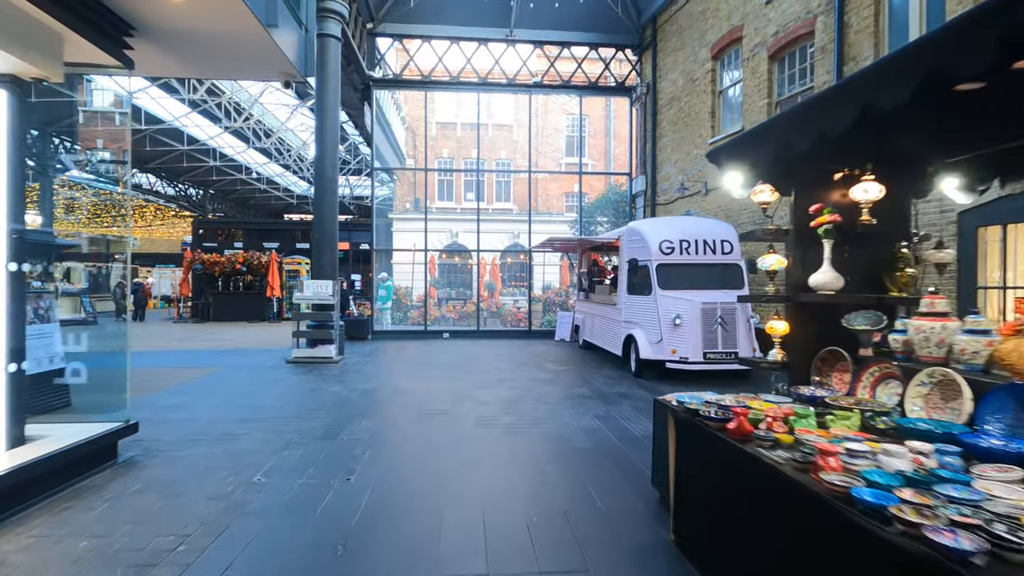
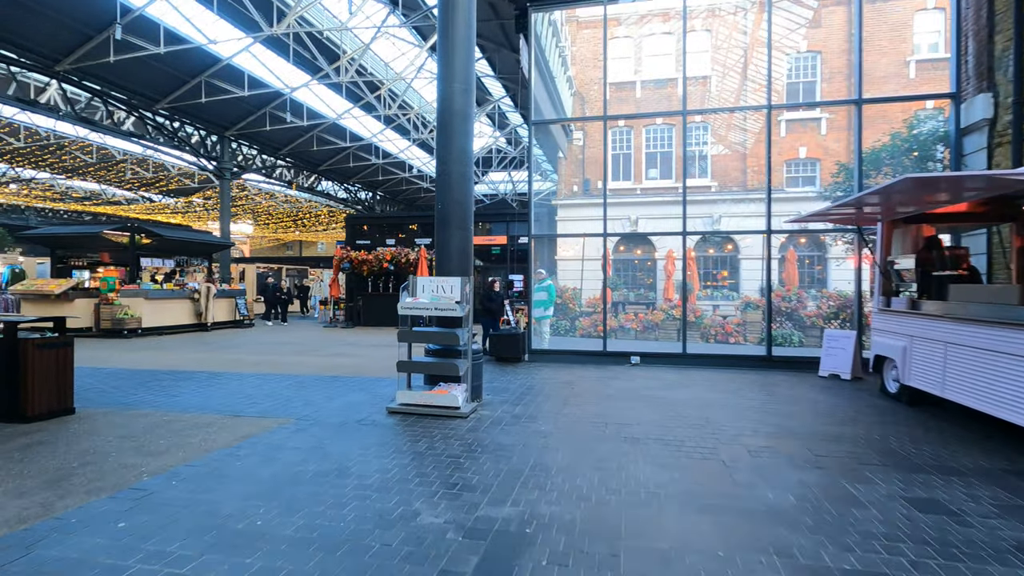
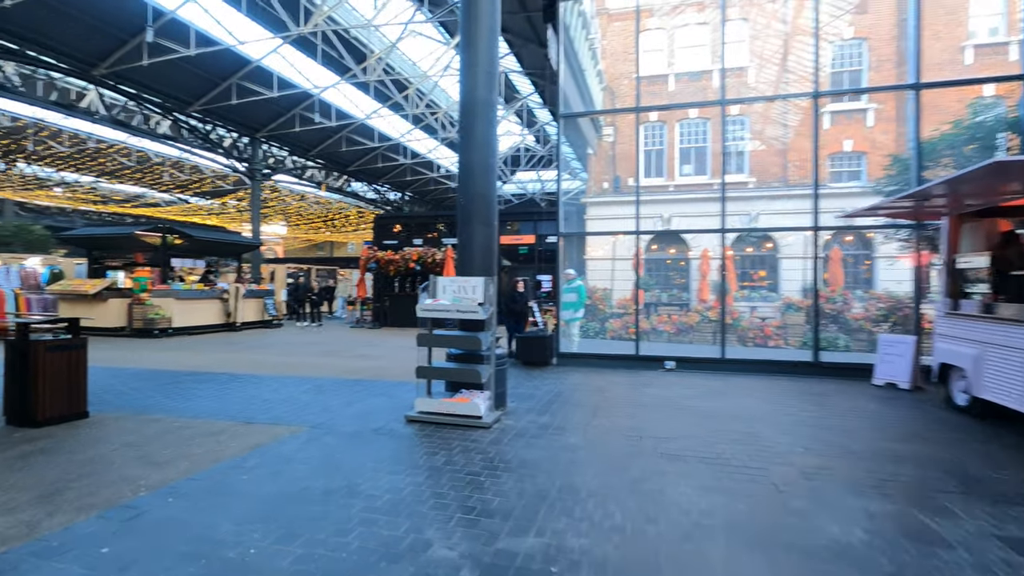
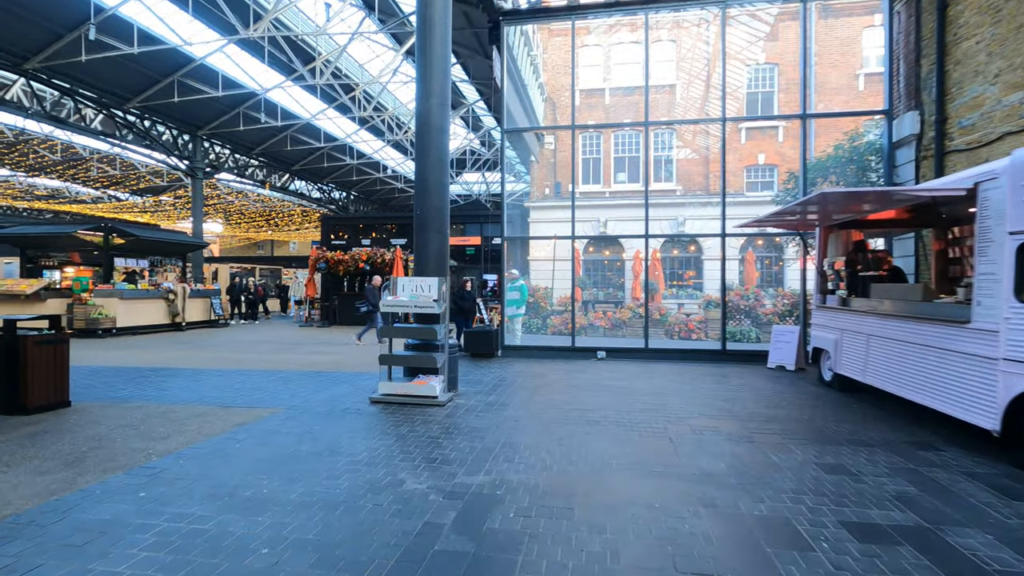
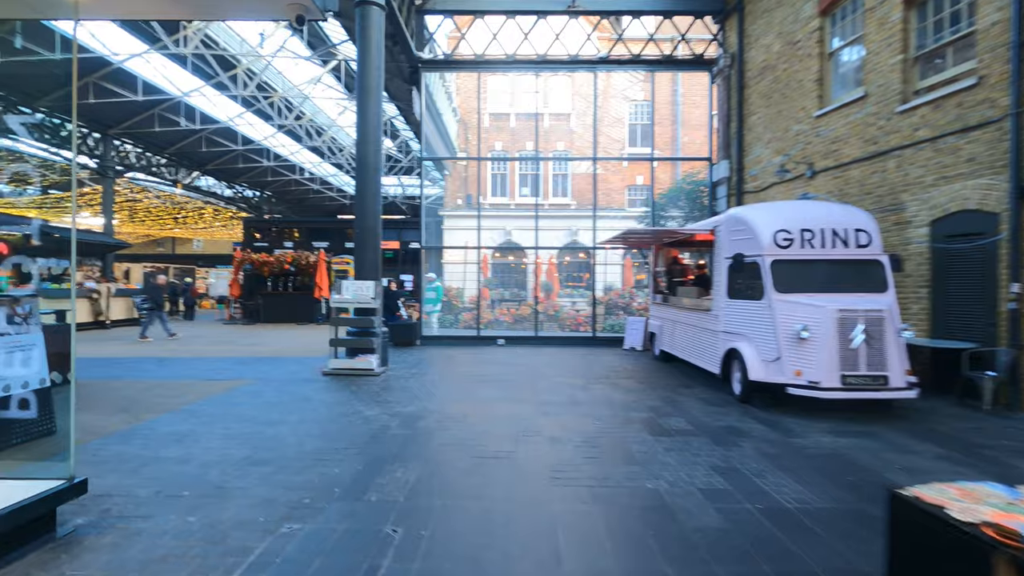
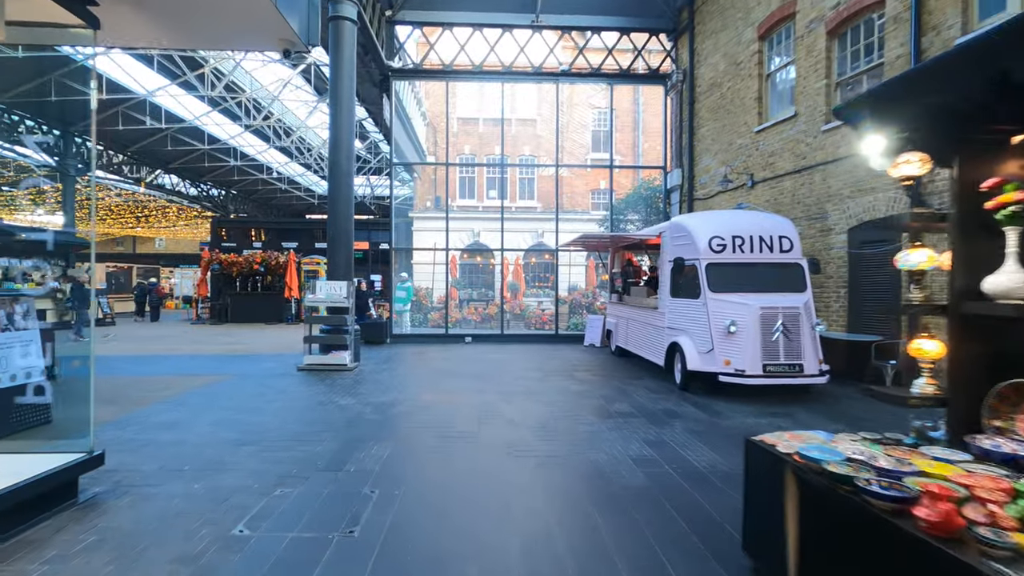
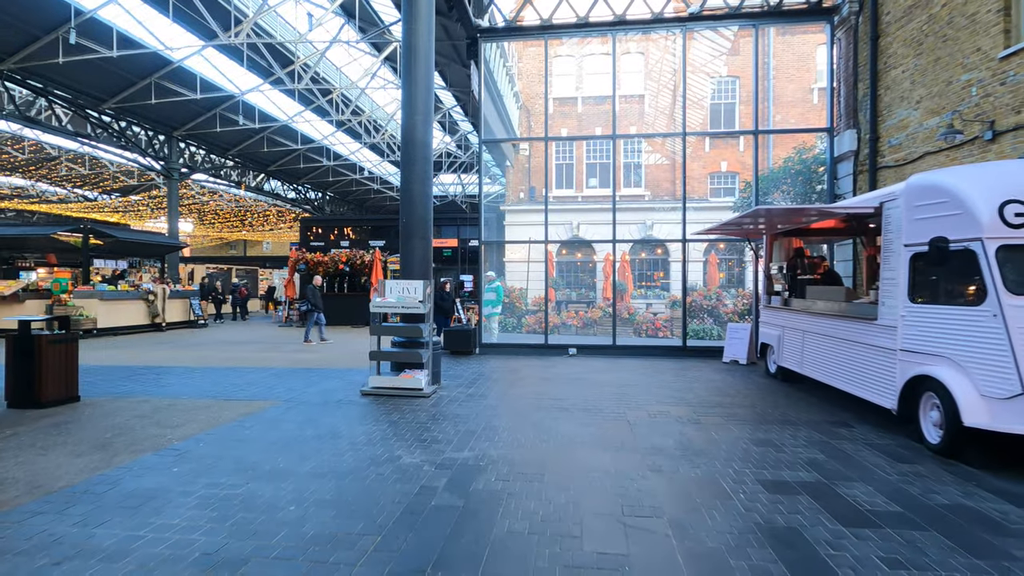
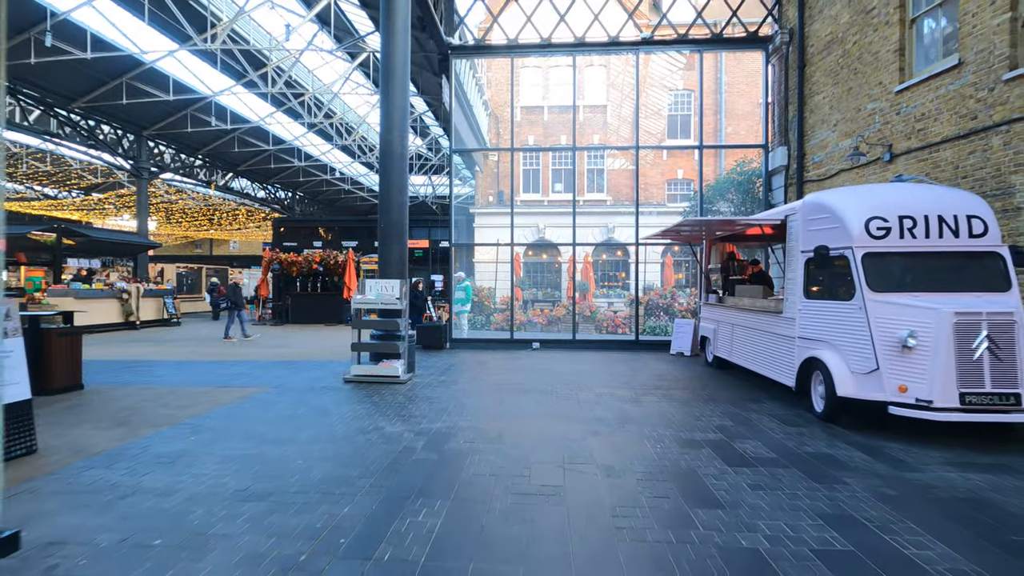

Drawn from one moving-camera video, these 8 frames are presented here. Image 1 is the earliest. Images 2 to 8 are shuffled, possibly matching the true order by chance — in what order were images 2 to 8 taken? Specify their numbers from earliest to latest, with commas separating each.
6, 5, 8, 7, 4, 2, 3
